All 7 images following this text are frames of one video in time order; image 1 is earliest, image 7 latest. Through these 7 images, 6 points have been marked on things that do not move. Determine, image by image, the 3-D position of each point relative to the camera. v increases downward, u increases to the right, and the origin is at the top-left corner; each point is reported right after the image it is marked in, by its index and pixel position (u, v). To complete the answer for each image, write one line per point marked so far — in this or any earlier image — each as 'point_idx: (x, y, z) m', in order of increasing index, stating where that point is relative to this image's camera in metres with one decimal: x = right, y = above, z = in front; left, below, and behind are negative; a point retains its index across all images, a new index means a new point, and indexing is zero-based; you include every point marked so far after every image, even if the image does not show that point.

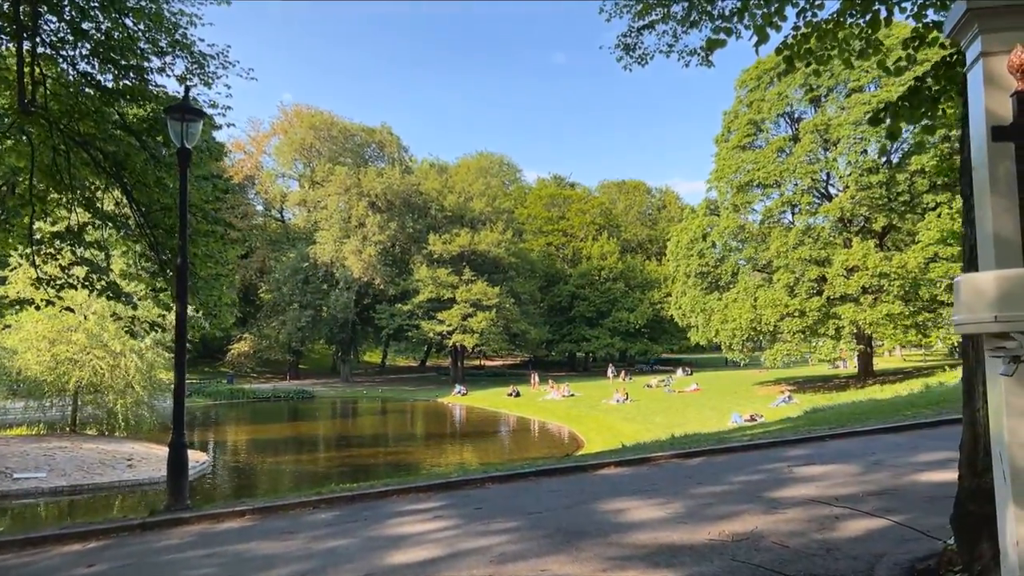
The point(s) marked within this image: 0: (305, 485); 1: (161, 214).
0: (-4.8, -4.6, +15.7) m
1: (-5.7, +1.2, +10.7) m
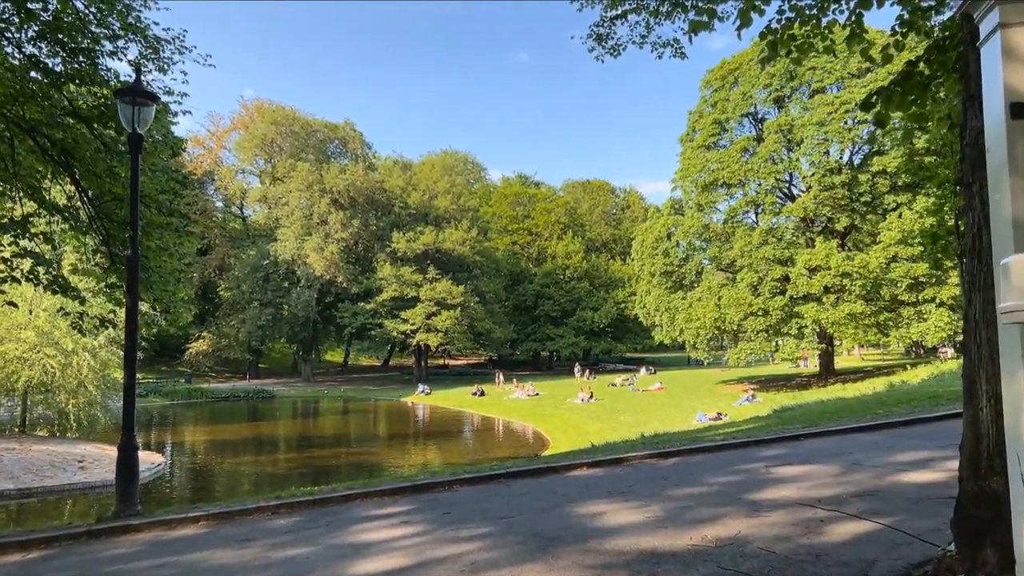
0: (-5.6, -4.5, +15.1) m
1: (-6.2, +1.3, +10.1) m
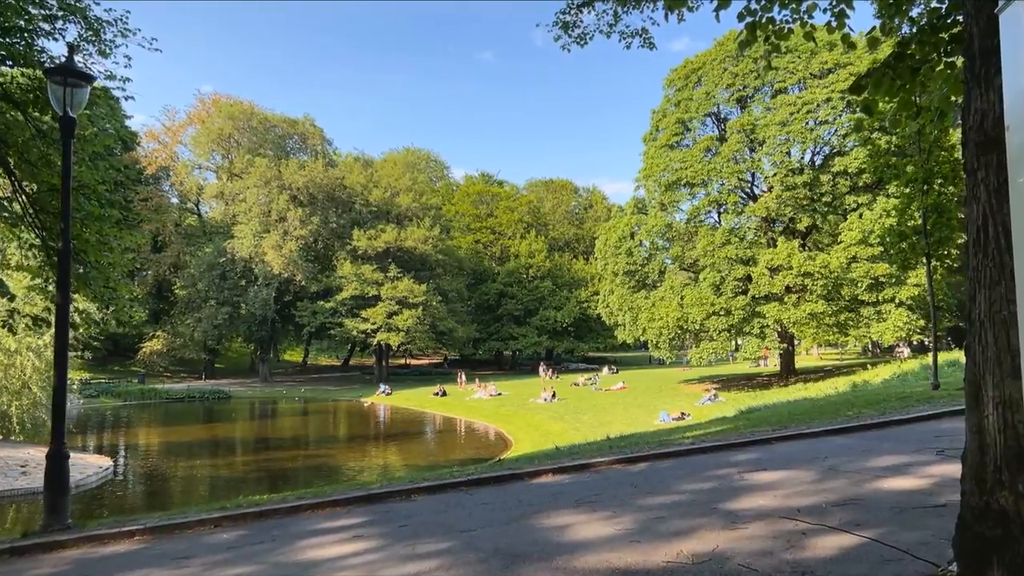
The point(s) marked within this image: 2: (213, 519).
0: (-6.4, -4.5, +14.4) m
1: (-6.8, +1.4, +9.3) m
2: (-3.2, -2.5, +6.9) m
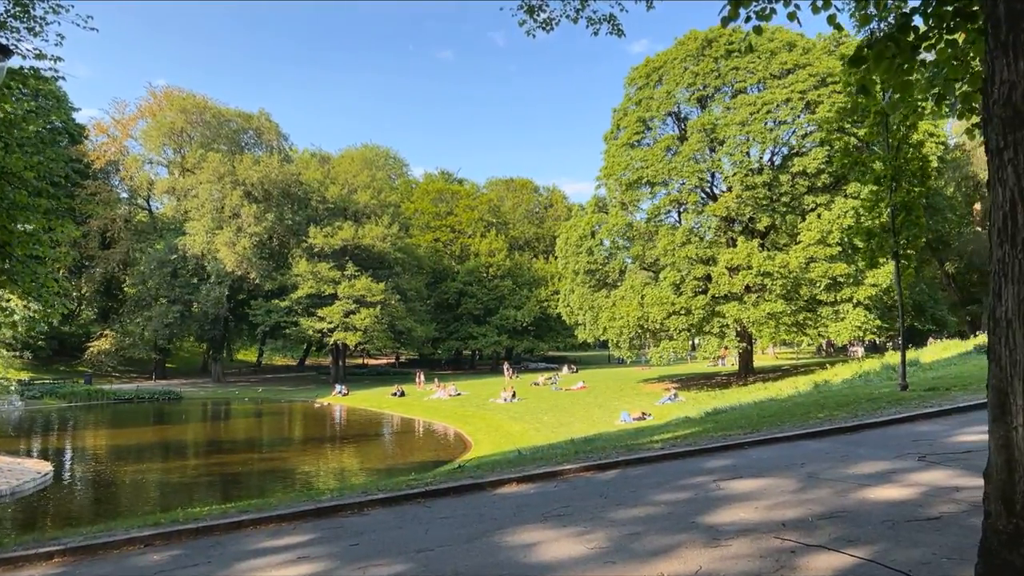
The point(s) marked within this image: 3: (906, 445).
0: (-7.3, -4.4, +13.5) m
1: (-7.3, +1.4, +8.4) m
2: (-3.6, -2.4, +6.3) m
3: (+3.8, -1.5, +6.3) m
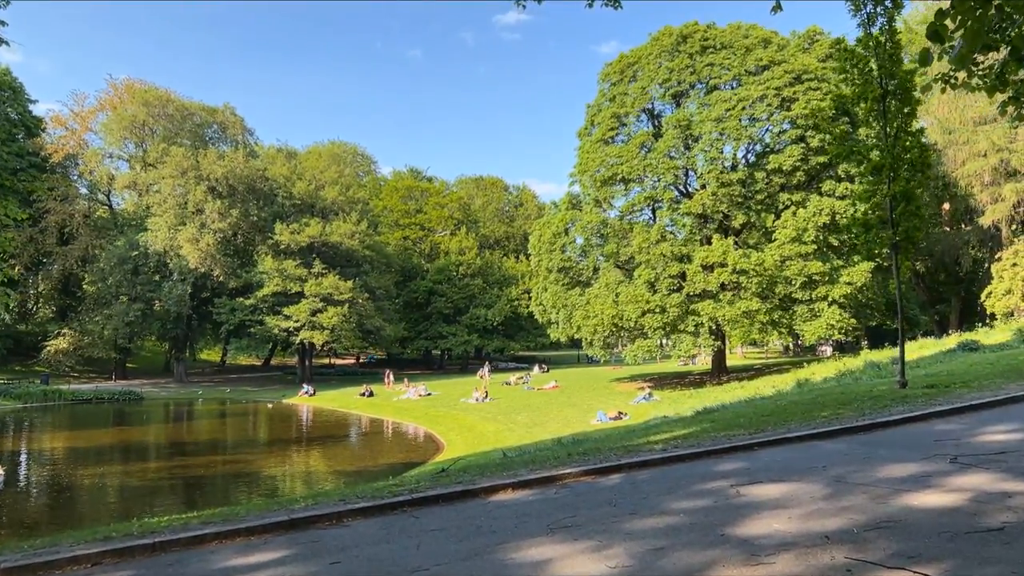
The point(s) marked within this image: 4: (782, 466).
0: (-7.7, -4.2, +12.5) m
1: (-7.4, +1.6, +7.4) m
2: (-3.6, -2.3, +5.5) m
3: (+3.8, -1.4, +5.9) m
4: (+2.4, -1.6, +5.8) m
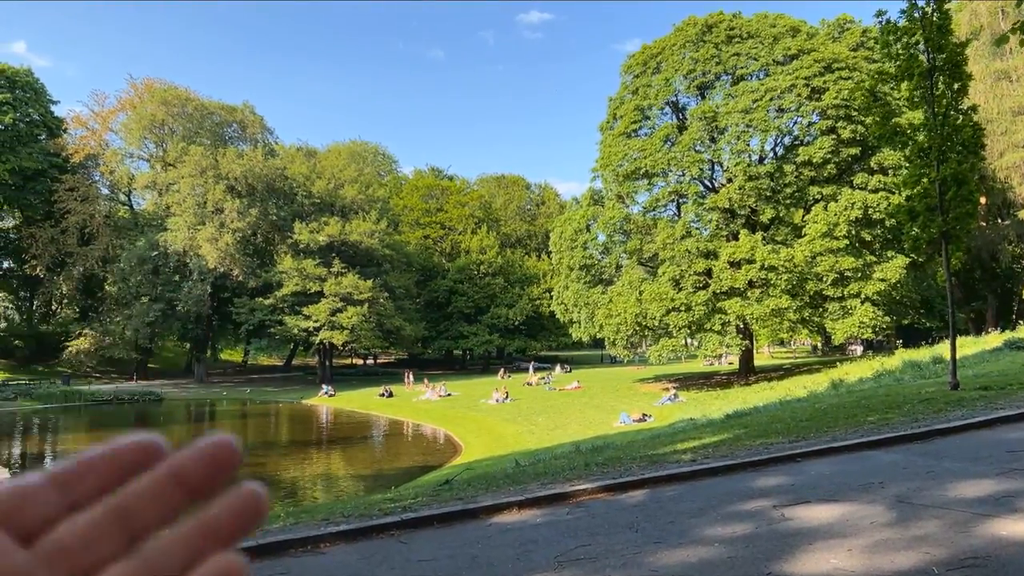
0: (-7.3, -4.2, +12.1) m
1: (-7.3, +1.6, +7.0) m
2: (-3.6, -2.2, +4.9) m
3: (+3.9, -1.3, +5.1) m
4: (+2.5, -1.5, +5.0) m
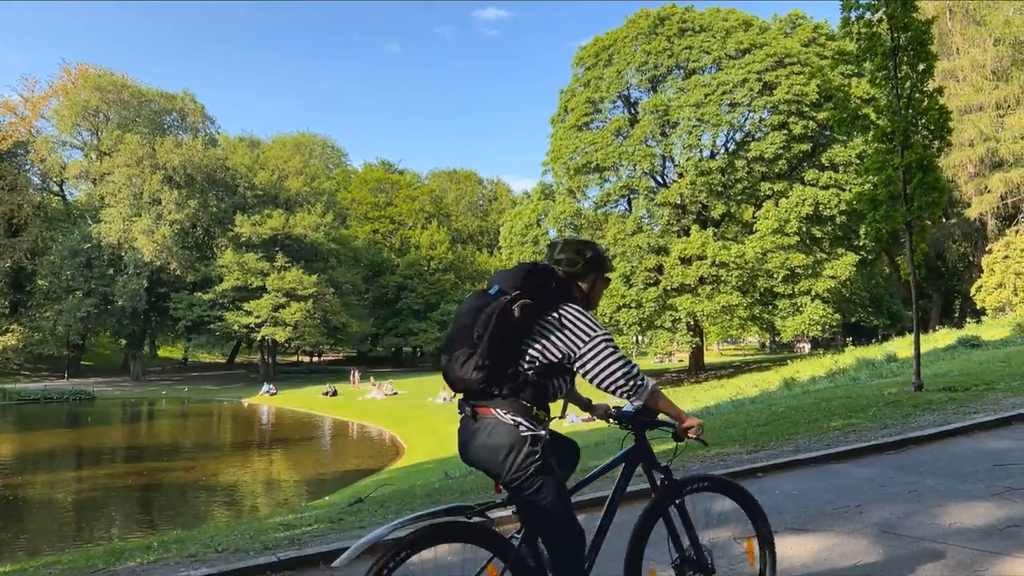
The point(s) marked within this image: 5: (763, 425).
0: (-8.4, -4.0, +10.6) m
1: (-8.0, +1.8, +5.5) m
2: (-4.1, -2.1, +3.7) m
3: (+3.3, -1.3, +4.4) m
4: (+1.9, -1.4, +4.2) m
5: (+2.8, -1.5, +7.2) m
